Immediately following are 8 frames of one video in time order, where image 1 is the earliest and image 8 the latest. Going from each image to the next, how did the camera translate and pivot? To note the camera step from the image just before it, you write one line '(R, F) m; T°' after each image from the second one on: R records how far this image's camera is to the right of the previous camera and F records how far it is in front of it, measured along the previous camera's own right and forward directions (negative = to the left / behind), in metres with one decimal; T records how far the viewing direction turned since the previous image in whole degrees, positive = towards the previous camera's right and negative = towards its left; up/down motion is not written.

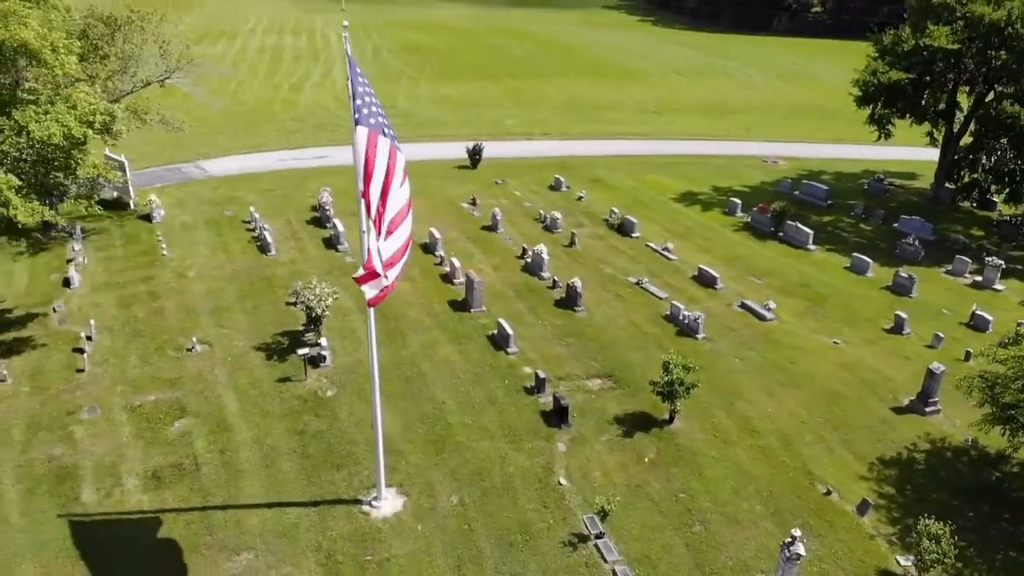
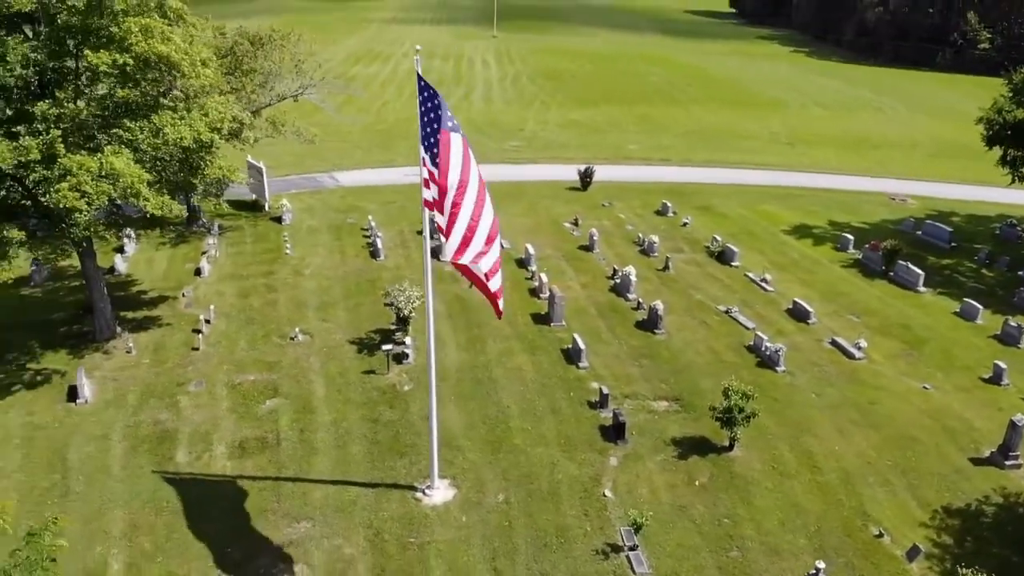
(+1.7, -0.6) m; -10°
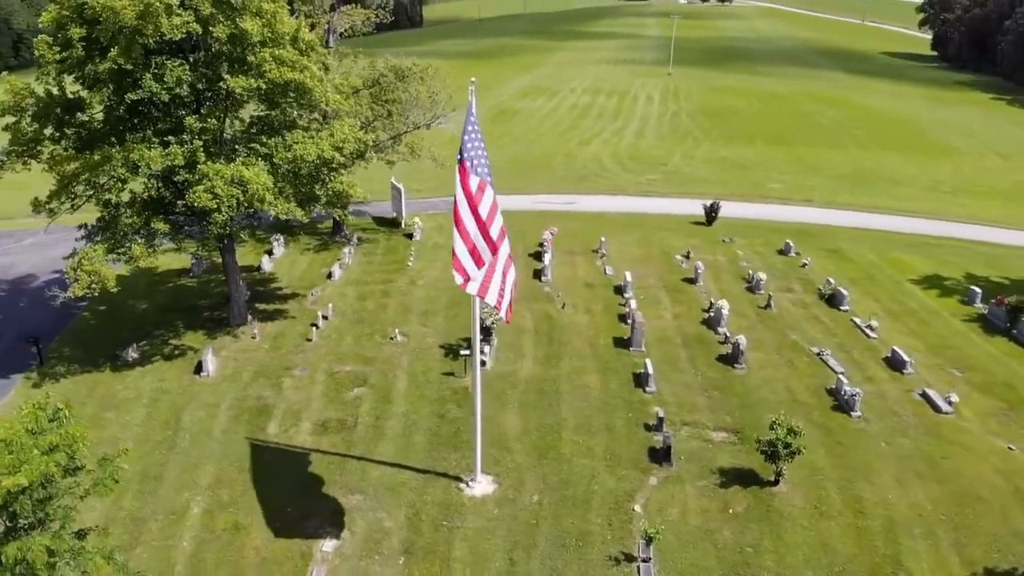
(+2.7, -1.0) m; -12°
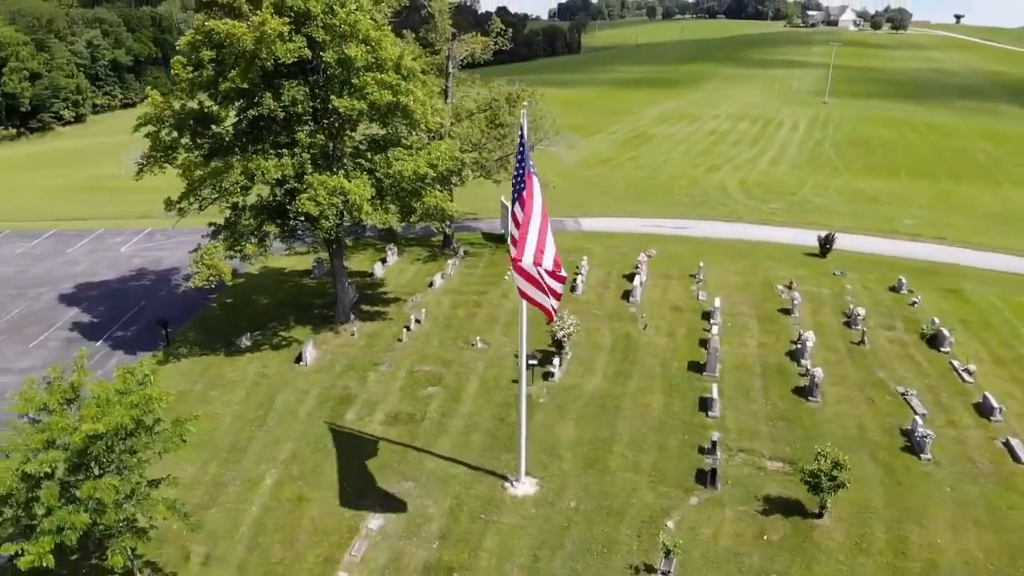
(+2.2, -0.8) m; -11°
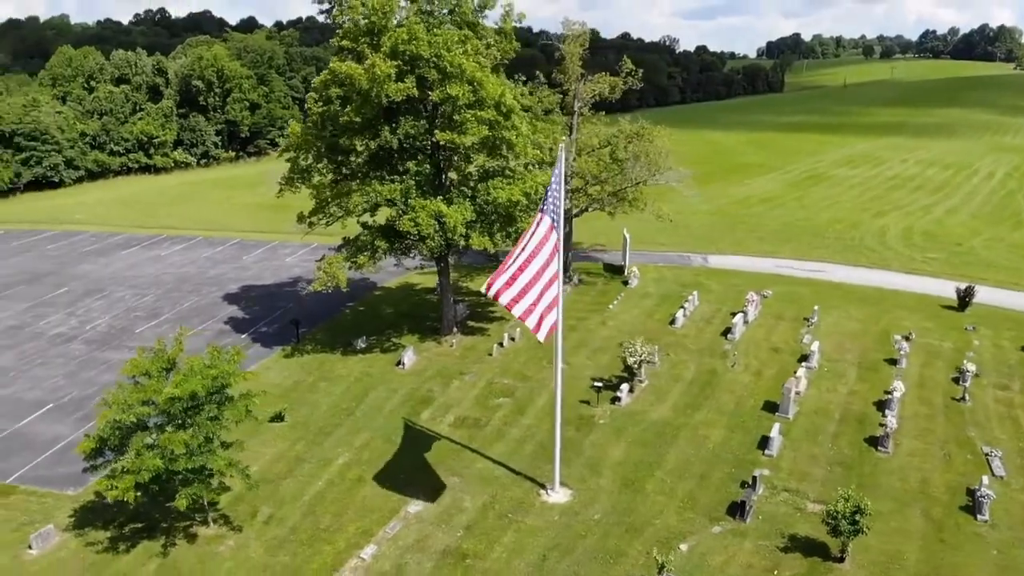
(+3.7, -1.2) m; -14°
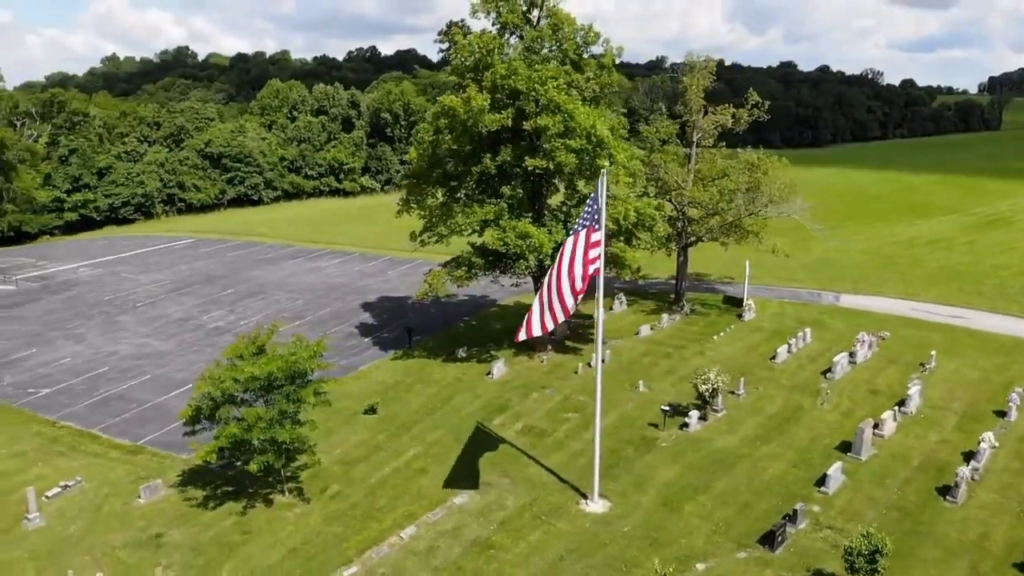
(+3.6, -1.0) m; -13°
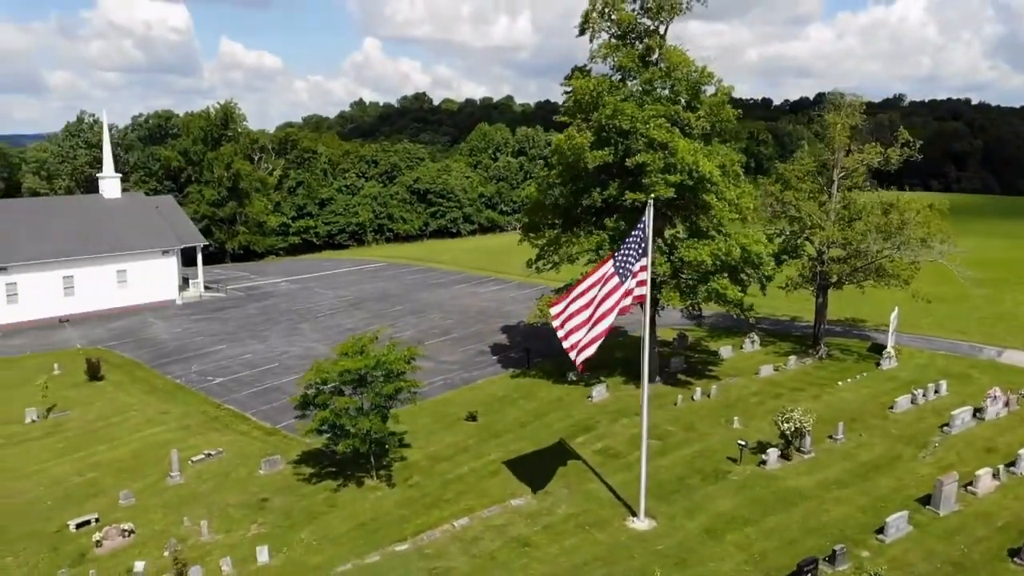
(+4.5, -1.3) m; -16°
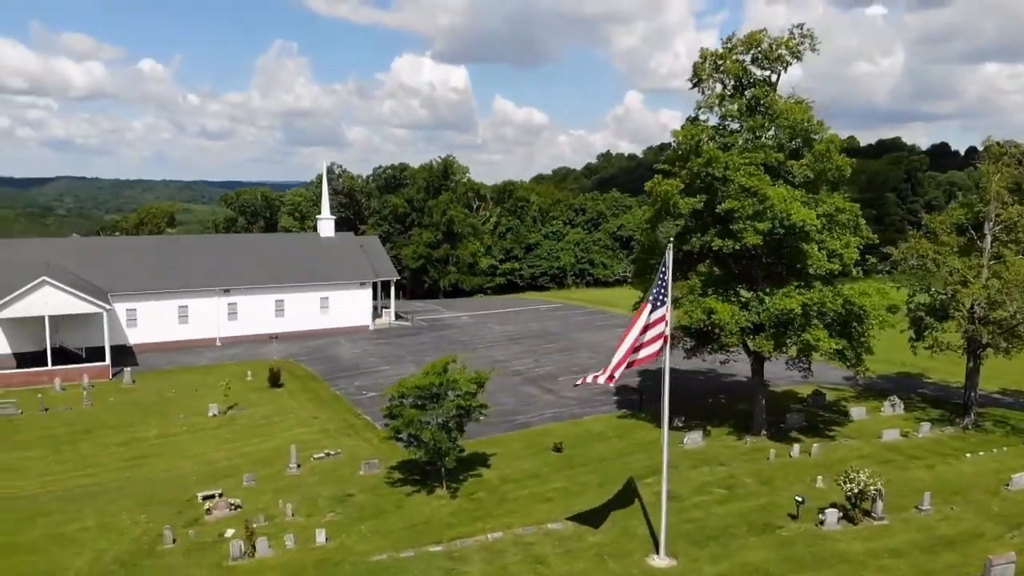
(+6.4, -1.0) m; -19°
